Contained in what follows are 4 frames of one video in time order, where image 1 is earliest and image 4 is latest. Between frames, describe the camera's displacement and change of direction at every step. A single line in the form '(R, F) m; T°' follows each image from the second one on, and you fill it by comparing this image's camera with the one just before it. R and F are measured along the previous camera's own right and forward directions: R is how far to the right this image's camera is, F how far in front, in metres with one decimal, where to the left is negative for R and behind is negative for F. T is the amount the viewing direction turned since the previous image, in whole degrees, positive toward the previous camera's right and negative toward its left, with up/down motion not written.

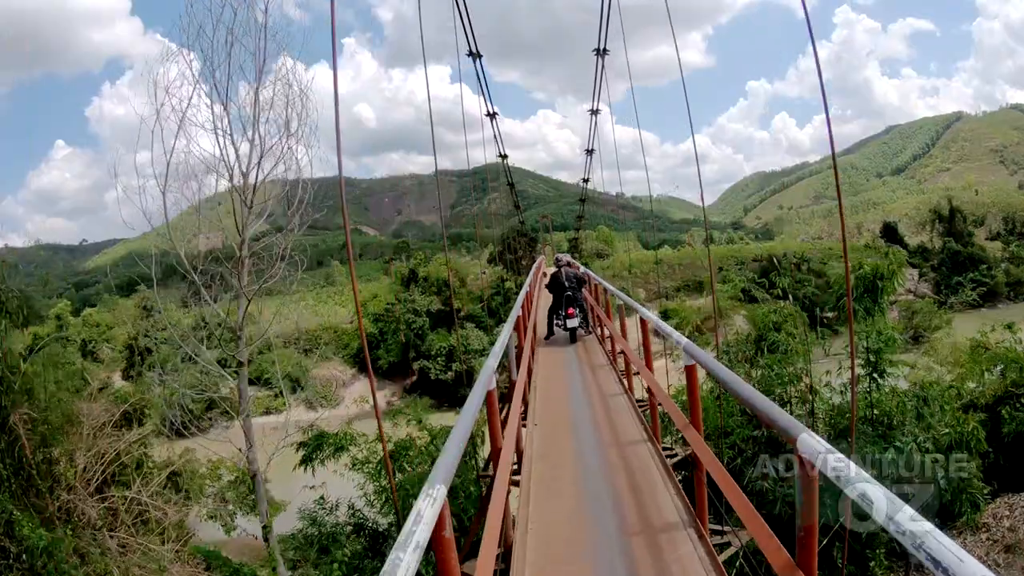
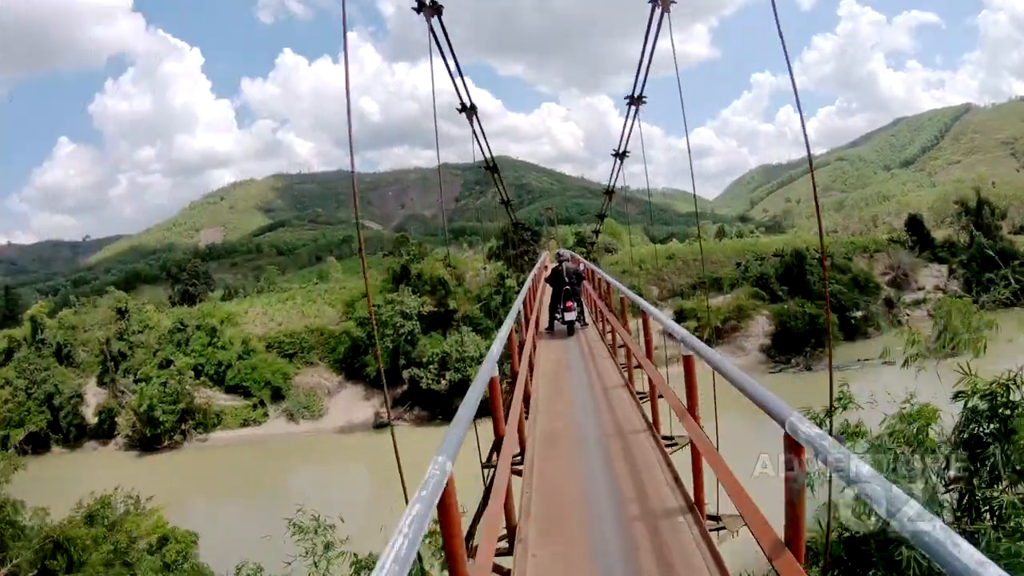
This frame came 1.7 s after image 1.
(0.0, +0.8) m; 0°
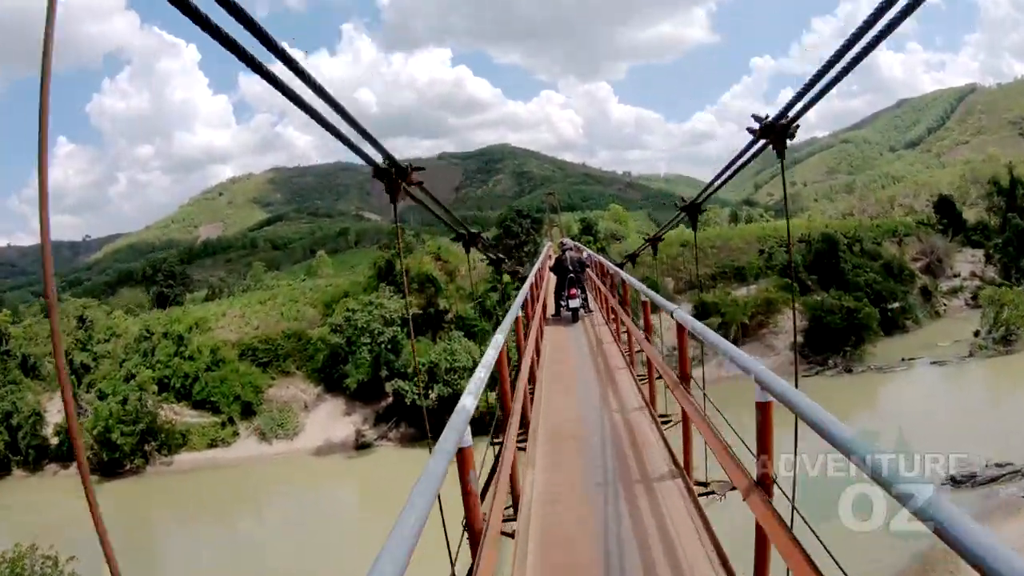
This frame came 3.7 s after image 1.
(+0.1, +1.0) m; 0°
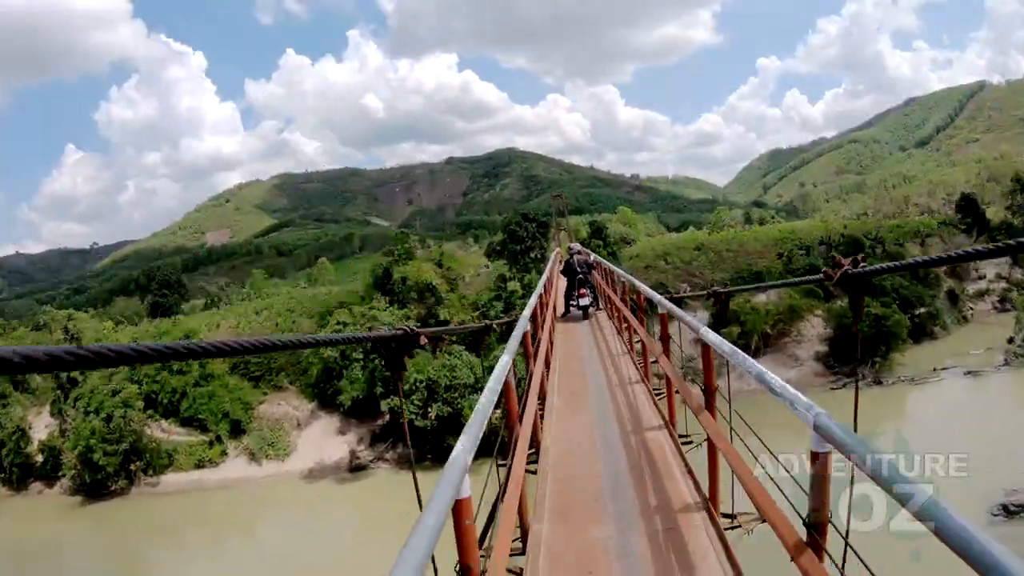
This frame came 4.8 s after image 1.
(0.0, +0.4) m; -1°
